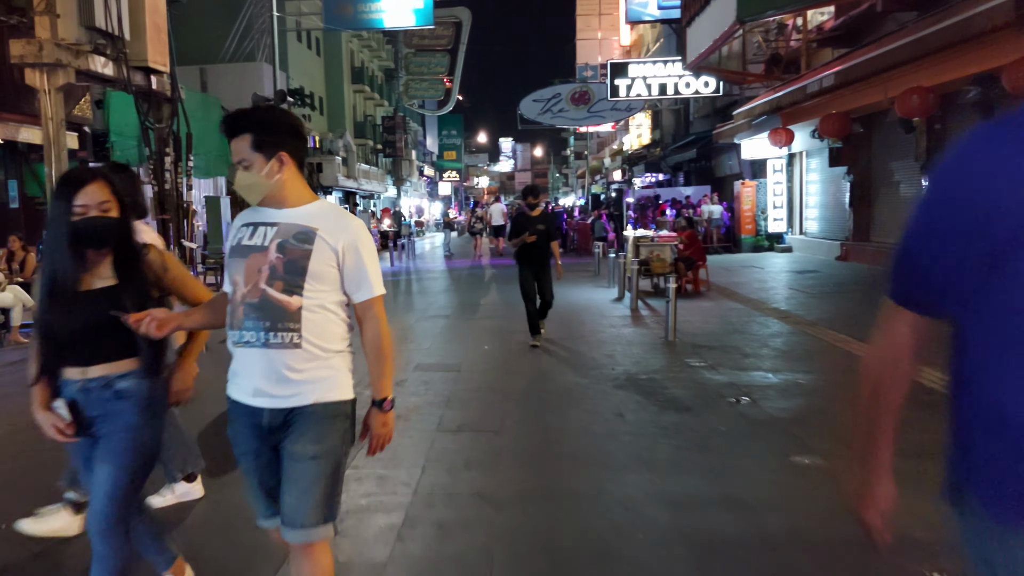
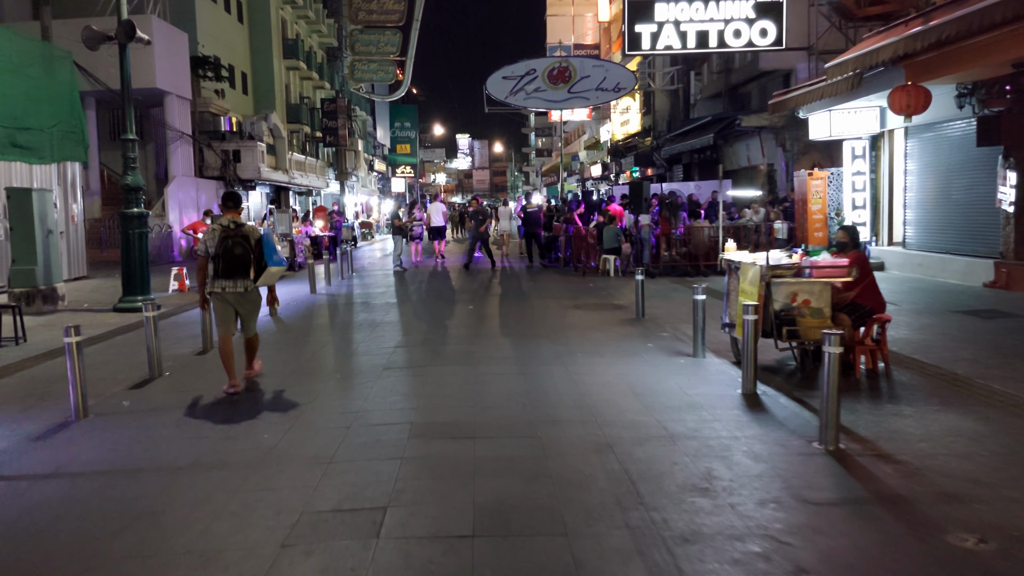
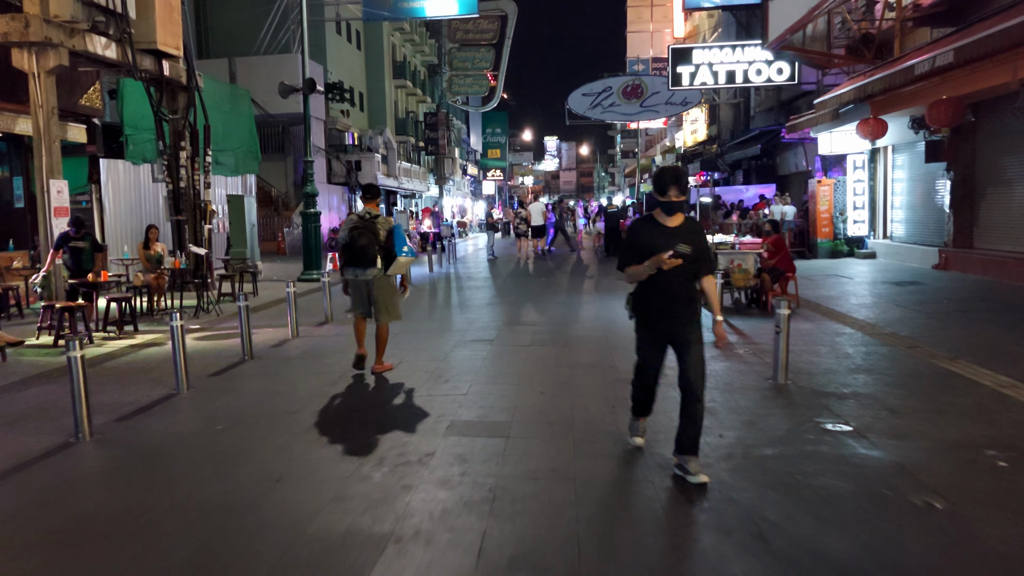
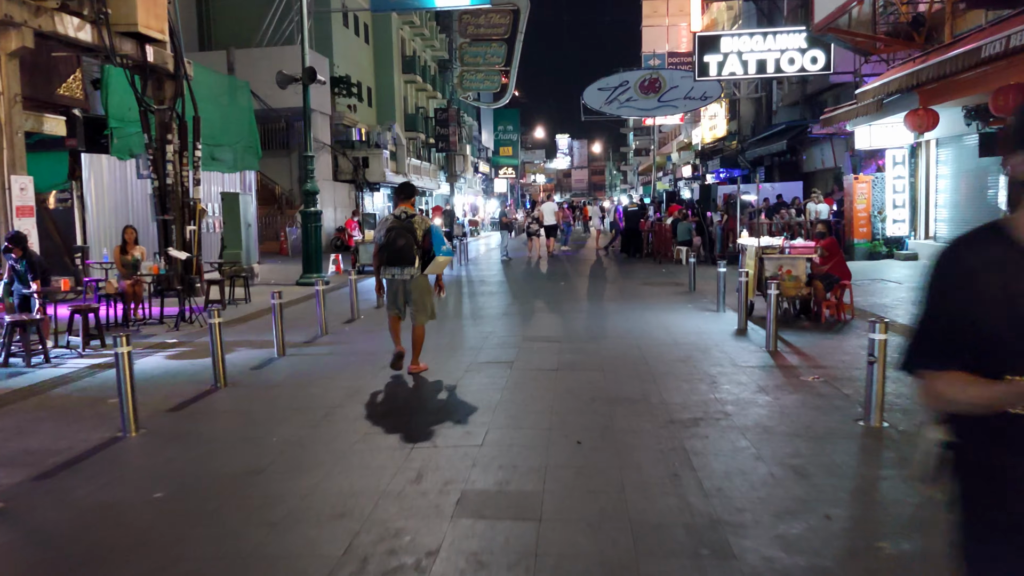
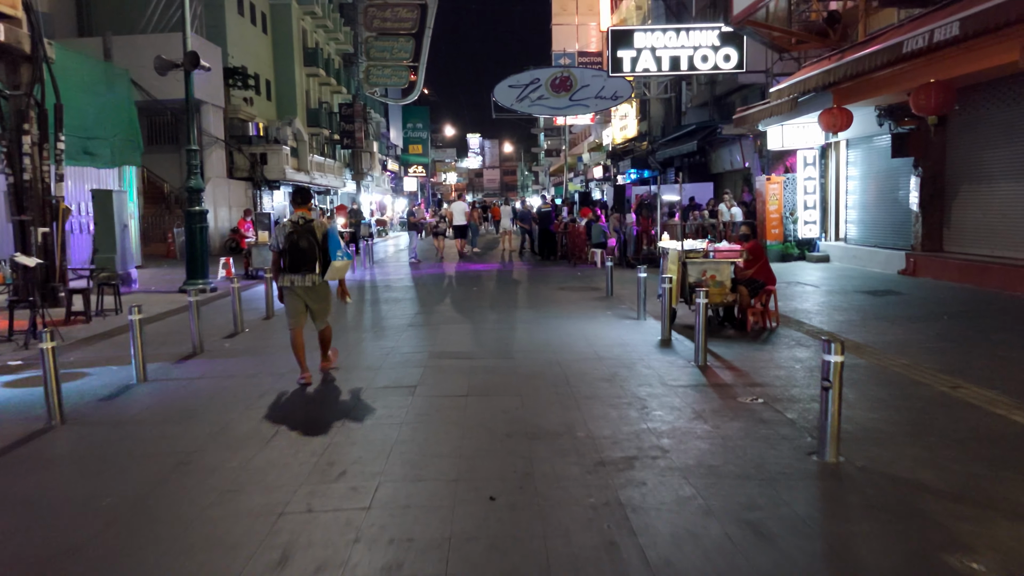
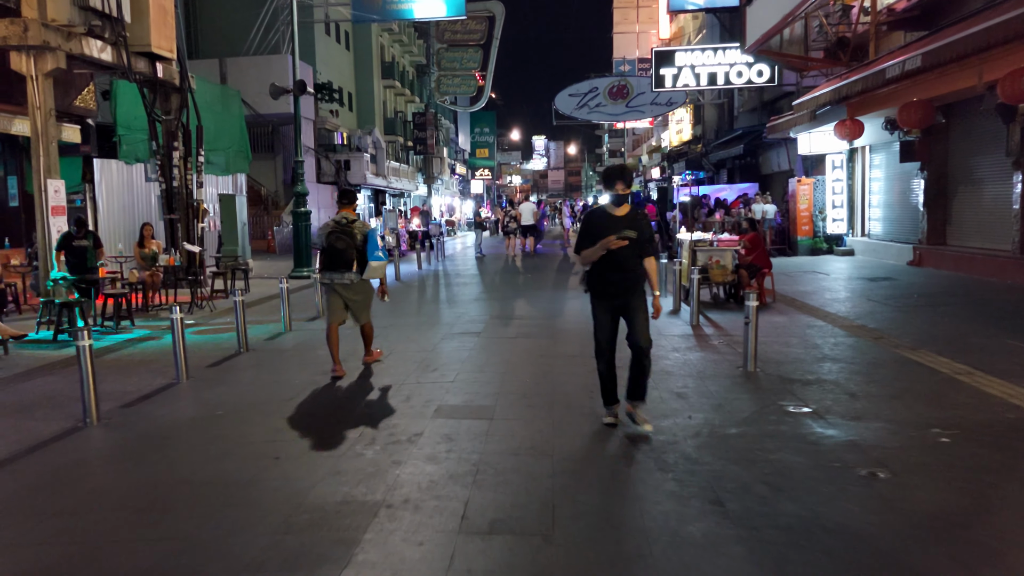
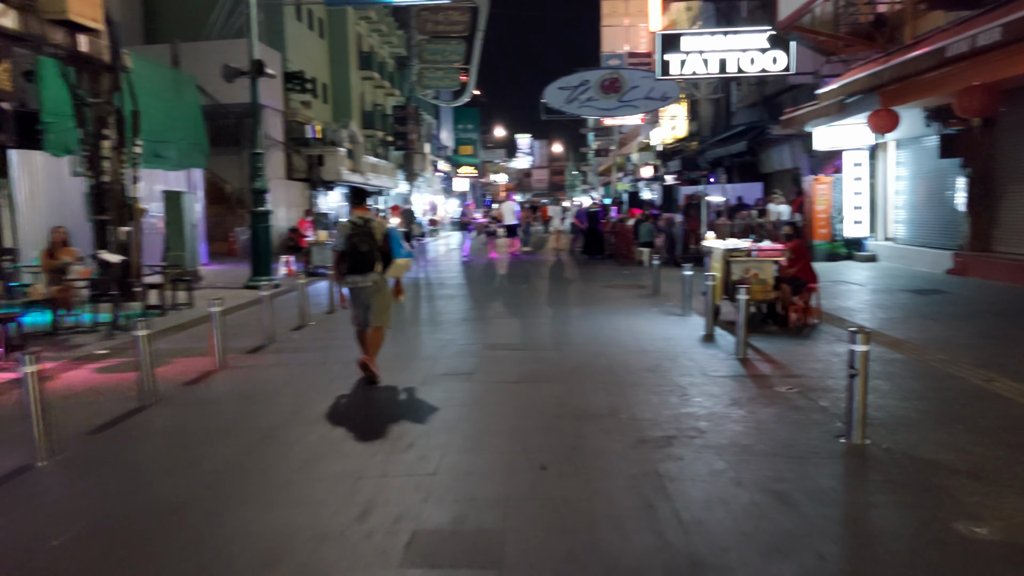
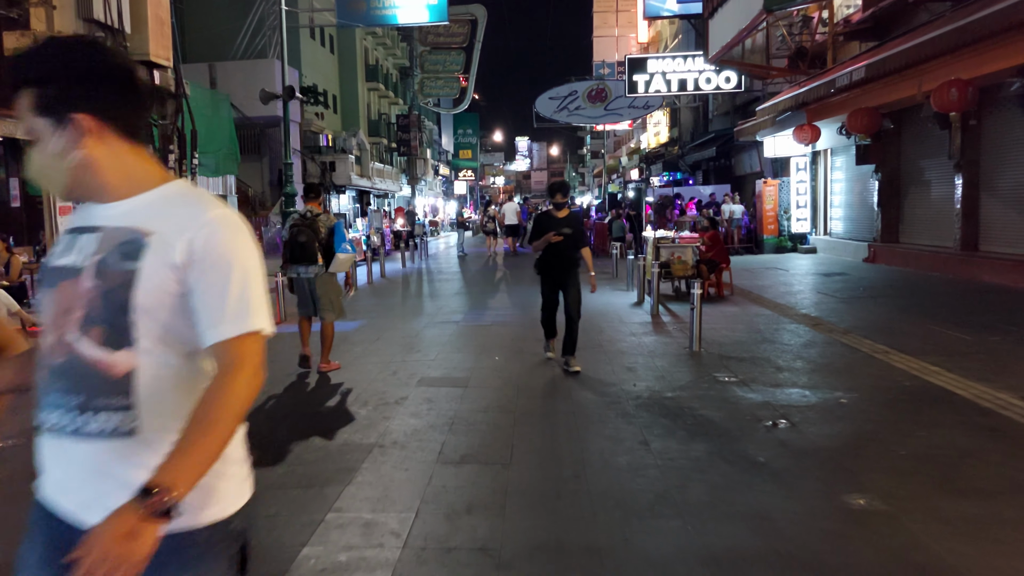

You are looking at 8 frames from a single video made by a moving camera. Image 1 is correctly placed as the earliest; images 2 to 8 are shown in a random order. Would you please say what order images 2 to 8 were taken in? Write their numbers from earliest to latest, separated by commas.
8, 6, 3, 4, 7, 5, 2
